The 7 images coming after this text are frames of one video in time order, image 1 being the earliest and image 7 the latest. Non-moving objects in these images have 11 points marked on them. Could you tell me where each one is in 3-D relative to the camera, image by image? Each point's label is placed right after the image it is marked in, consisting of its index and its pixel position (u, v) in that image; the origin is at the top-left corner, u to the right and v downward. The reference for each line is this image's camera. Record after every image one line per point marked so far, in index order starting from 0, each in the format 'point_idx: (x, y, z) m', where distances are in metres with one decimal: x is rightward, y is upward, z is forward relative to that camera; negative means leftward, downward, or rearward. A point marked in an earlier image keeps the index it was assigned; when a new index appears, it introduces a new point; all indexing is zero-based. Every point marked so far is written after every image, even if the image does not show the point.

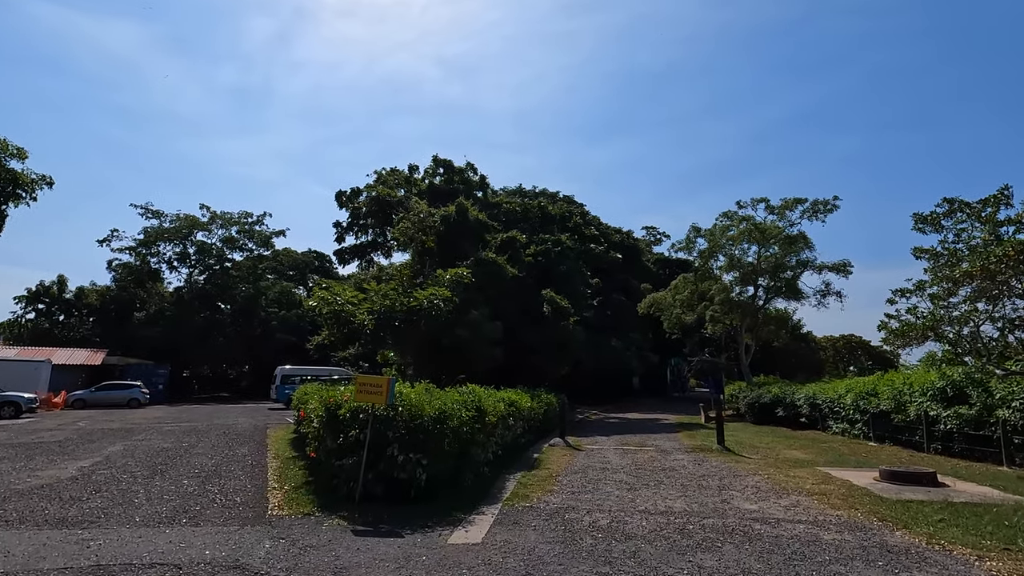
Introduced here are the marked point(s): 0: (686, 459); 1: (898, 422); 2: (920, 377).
0: (+4.2, -4.1, +12.7) m
1: (+11.2, -3.9, +15.5) m
2: (+11.5, -2.5, +15.1) m
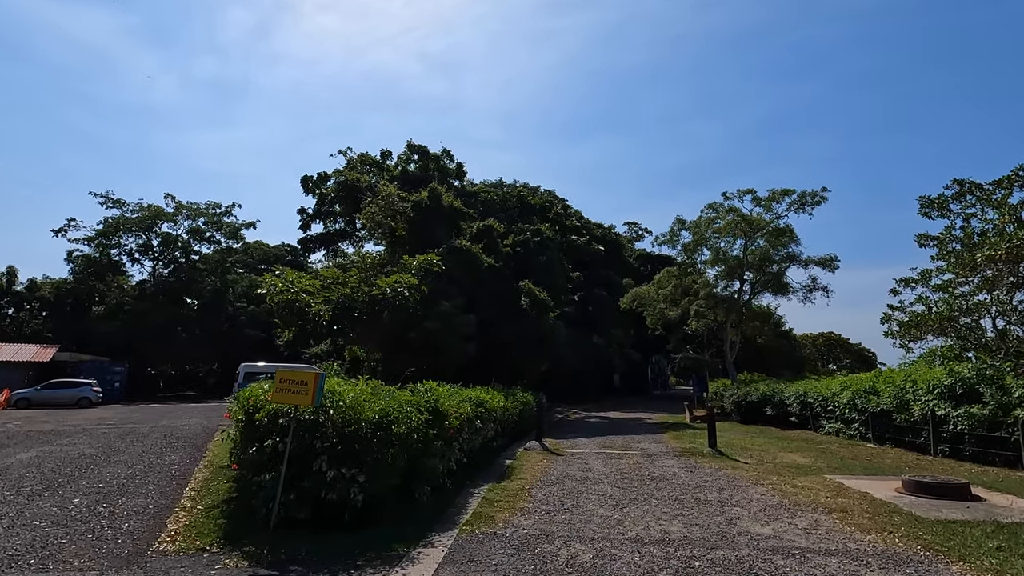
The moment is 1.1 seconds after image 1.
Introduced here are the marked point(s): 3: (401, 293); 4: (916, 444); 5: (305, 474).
0: (+3.5, -3.8, +11.4) m
1: (+10.5, -3.6, +14.4) m
2: (+10.8, -2.3, +14.0) m
3: (-3.2, -0.1, +15.4) m
4: (+10.6, -4.1, +14.0) m
5: (-2.4, -2.1, +6.1) m
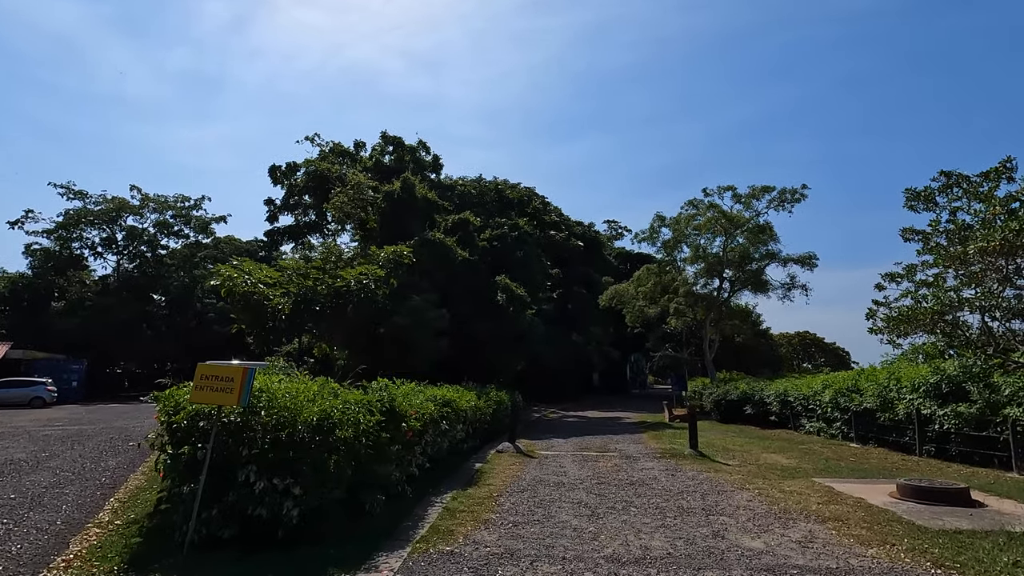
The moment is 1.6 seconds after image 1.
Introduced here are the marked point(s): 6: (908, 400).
0: (+2.9, -3.6, +10.7) m
1: (+9.8, -3.5, +14.0) m
2: (+10.1, -2.1, +13.6) m
3: (-3.9, +0.1, +14.5) m
4: (+9.9, -4.0, +13.6) m
5: (-2.8, -1.9, +5.3) m
6: (+9.8, -2.8, +13.2) m
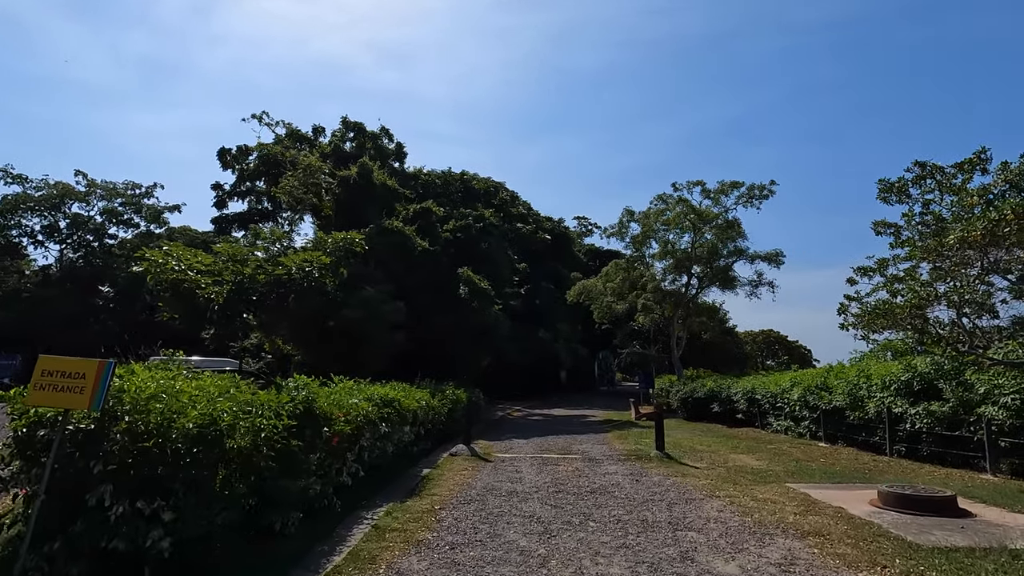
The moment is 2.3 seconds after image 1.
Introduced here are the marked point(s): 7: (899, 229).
0: (+2.0, -3.4, +9.9) m
1: (+8.7, -3.3, +13.6) m
2: (+9.0, -2.0, +13.1) m
3: (-5.0, +0.4, +13.3) m
4: (+8.8, -3.8, +13.2) m
5: (-3.3, -1.7, +4.1) m
6: (+8.7, -2.7, +12.7) m
7: (+9.8, +1.5, +13.5) m
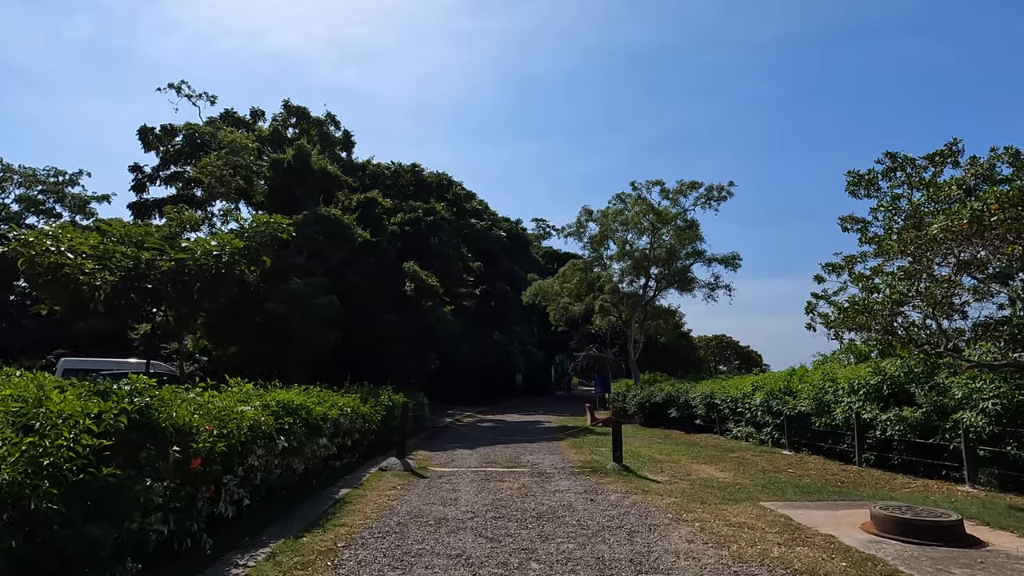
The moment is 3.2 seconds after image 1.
0: (+1.0, -3.3, +8.6) m
1: (+7.4, -3.3, +12.8) m
2: (+7.8, -2.0, +12.4) m
3: (-6.2, +0.6, +11.5) m
4: (+7.5, -3.8, +12.4) m
5: (-3.9, -1.4, +2.5) m
6: (+7.5, -2.6, +12.0) m
7: (+8.5, +1.5, +12.9) m
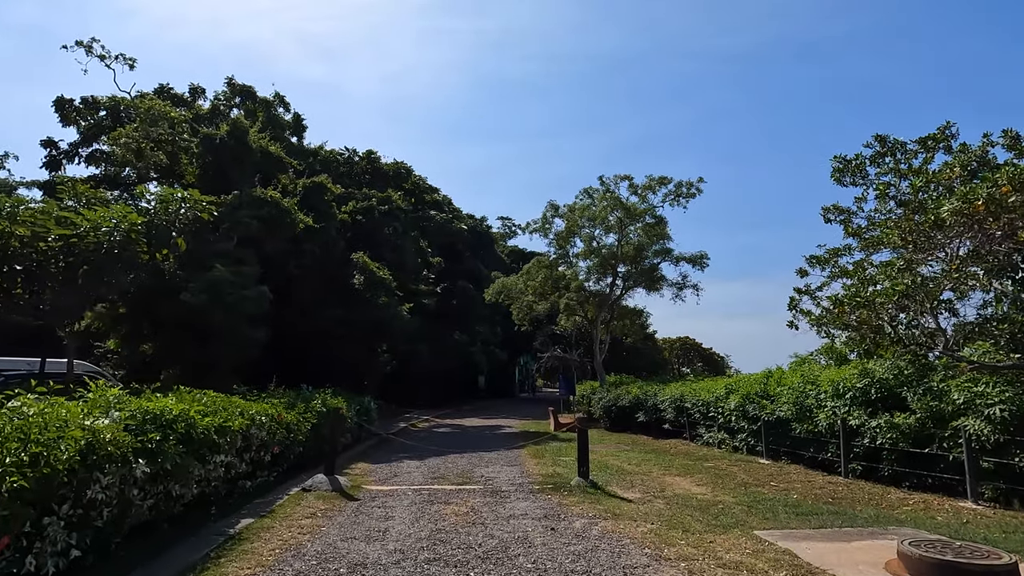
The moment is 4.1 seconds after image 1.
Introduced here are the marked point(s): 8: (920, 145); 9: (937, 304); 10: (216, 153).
0: (+0.3, -3.1, +7.2) m
1: (+6.3, -3.2, +11.7) m
2: (+6.8, -1.9, +11.4) m
3: (-7.1, +0.9, +9.6) m
4: (+6.5, -3.7, +11.4) m
5: (-4.2, -1.2, +0.8) m
6: (+6.5, -2.5, +11.0) m
7: (+7.6, +1.6, +11.9) m
8: (+8.1, +2.8, +10.6) m
9: (+7.4, -0.3, +9.2) m
10: (-9.0, +4.1, +16.2) m
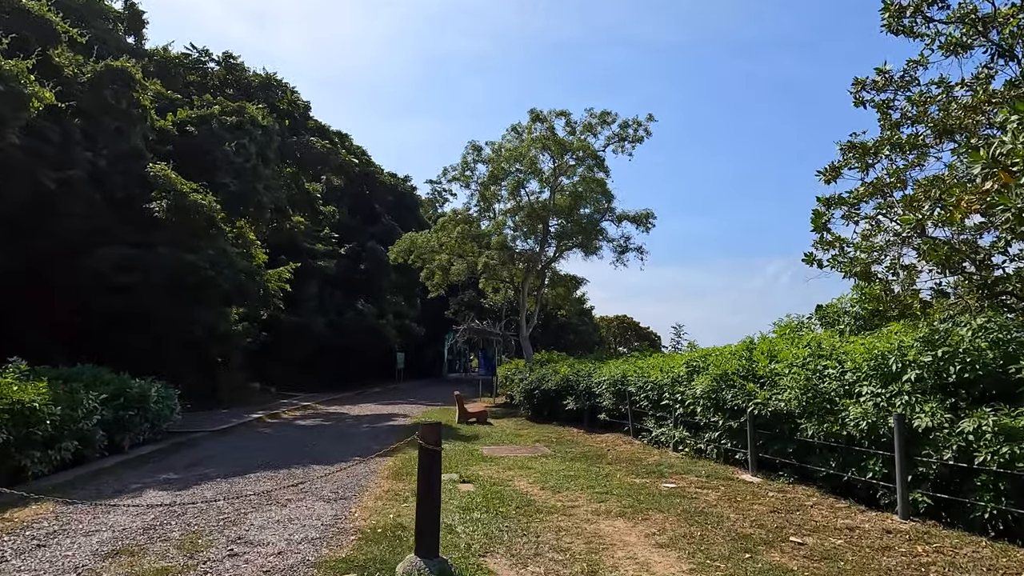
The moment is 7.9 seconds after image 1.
0: (-1.4, -2.0, +2.1) m
1: (+4.1, -2.0, +7.3) m
2: (+4.6, -0.7, +7.0) m
3: (-8.9, +2.2, +3.6) m
4: (+4.3, -2.5, +7.0) m
5: (-5.1, -0.2, -4.8) m
6: (+4.4, -1.4, +6.5) m
7: (+5.4, +2.8, +7.5) m
8: (+6.1, +3.9, +6.2) m
9: (+5.5, +0.8, +4.8) m
10: (-11.4, +5.7, +9.8) m
